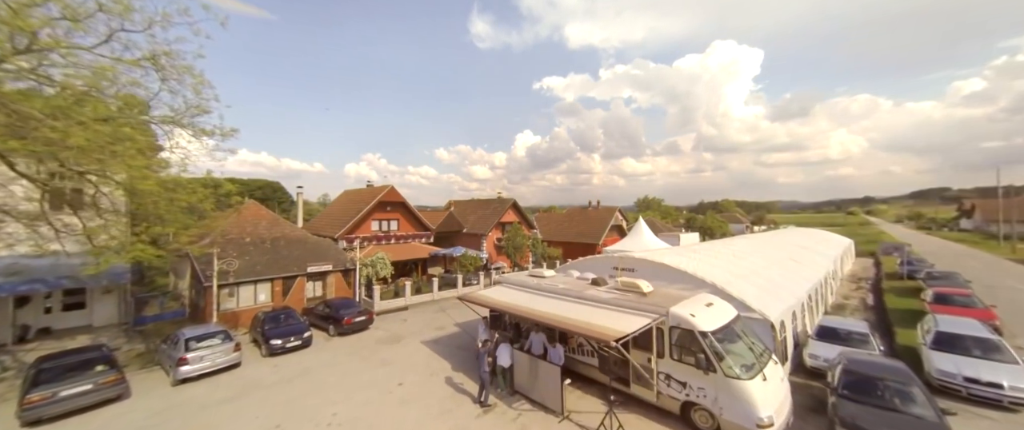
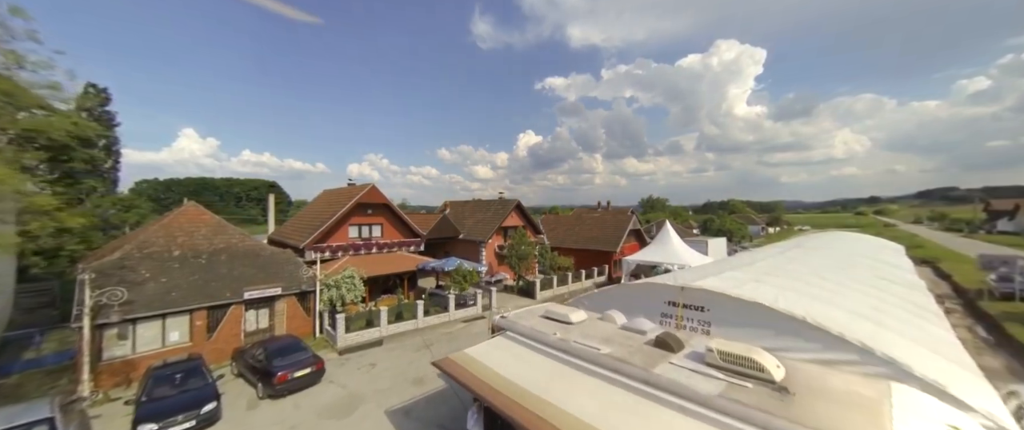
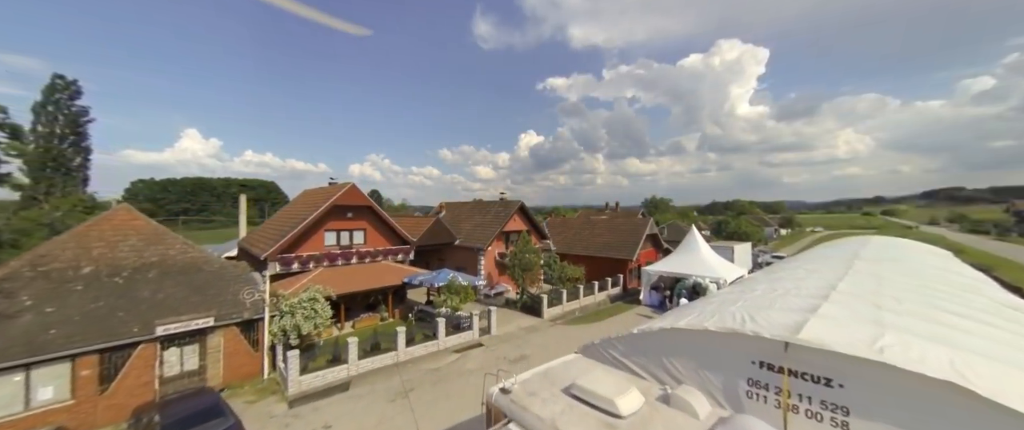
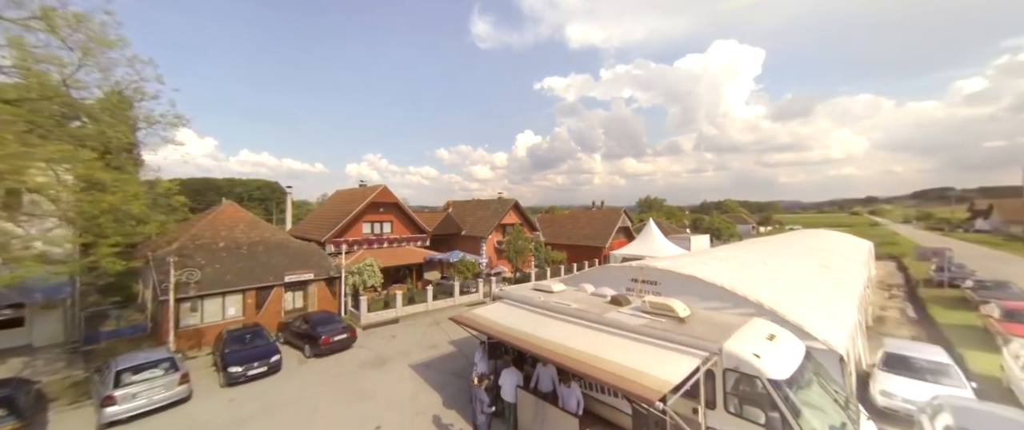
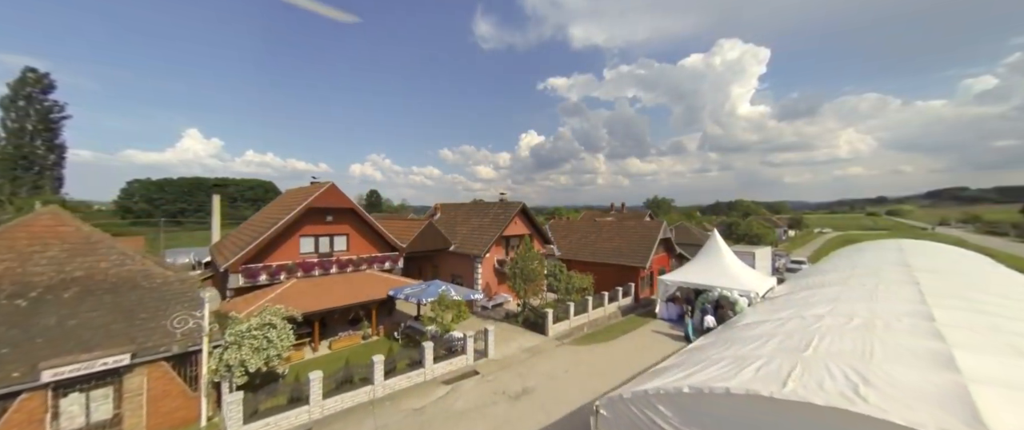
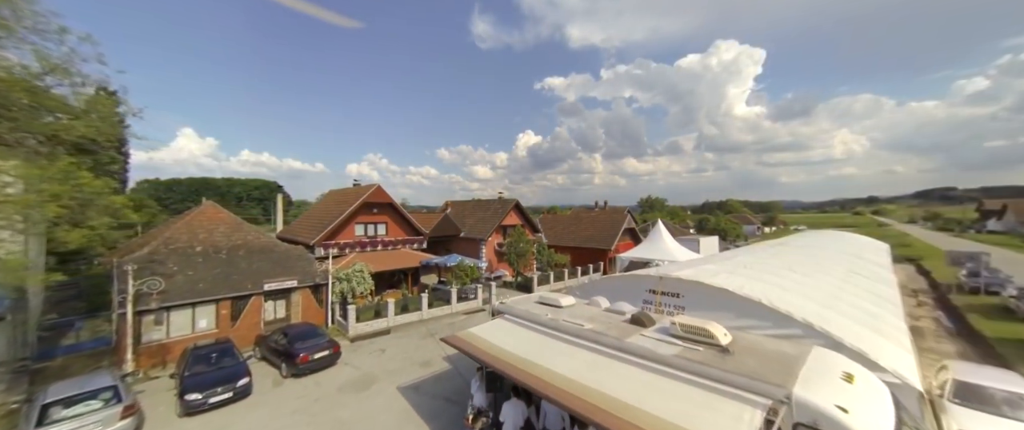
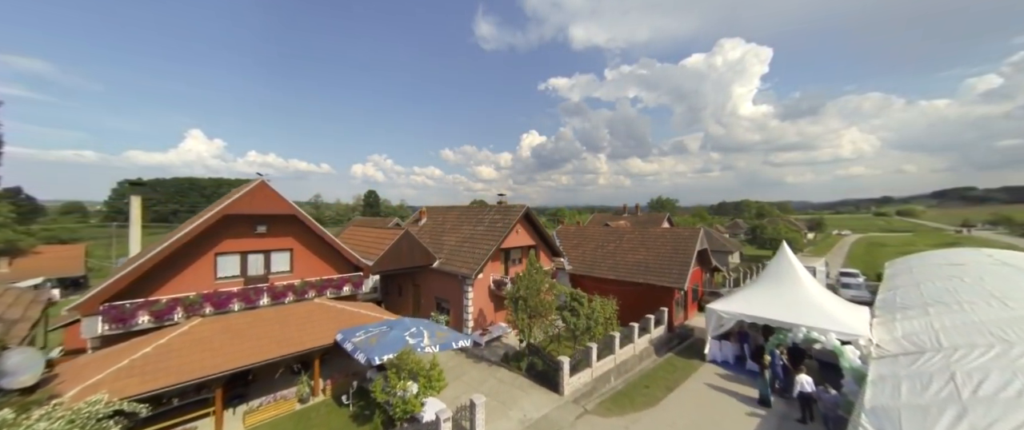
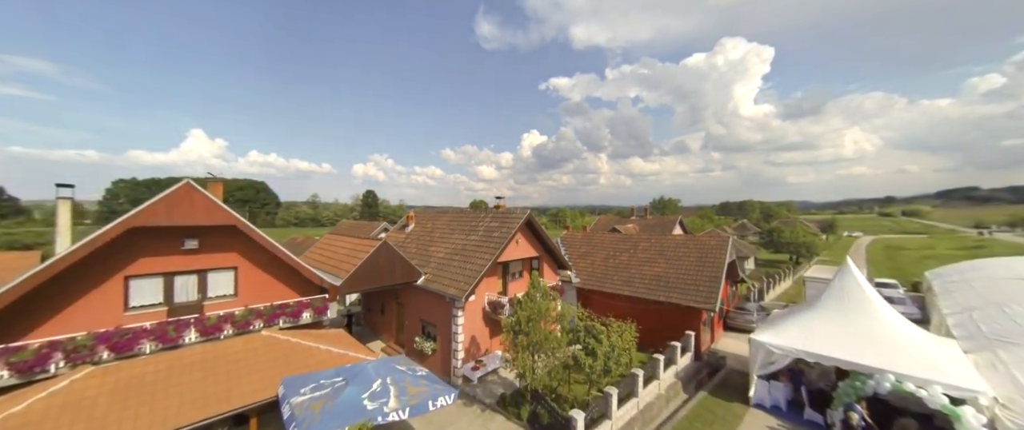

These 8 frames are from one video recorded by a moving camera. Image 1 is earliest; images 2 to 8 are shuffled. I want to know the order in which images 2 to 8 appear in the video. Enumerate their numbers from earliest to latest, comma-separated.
4, 6, 2, 3, 5, 7, 8
